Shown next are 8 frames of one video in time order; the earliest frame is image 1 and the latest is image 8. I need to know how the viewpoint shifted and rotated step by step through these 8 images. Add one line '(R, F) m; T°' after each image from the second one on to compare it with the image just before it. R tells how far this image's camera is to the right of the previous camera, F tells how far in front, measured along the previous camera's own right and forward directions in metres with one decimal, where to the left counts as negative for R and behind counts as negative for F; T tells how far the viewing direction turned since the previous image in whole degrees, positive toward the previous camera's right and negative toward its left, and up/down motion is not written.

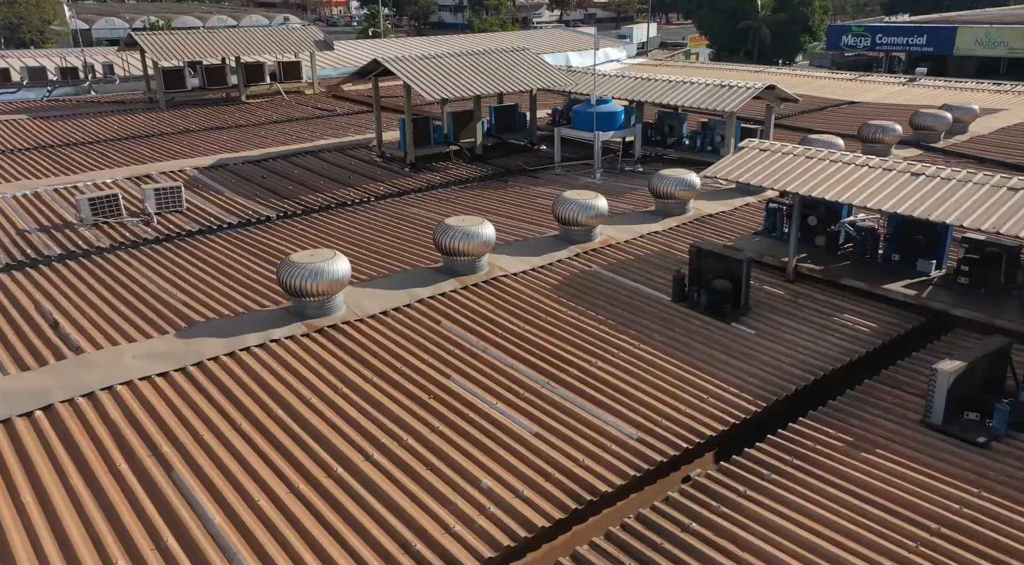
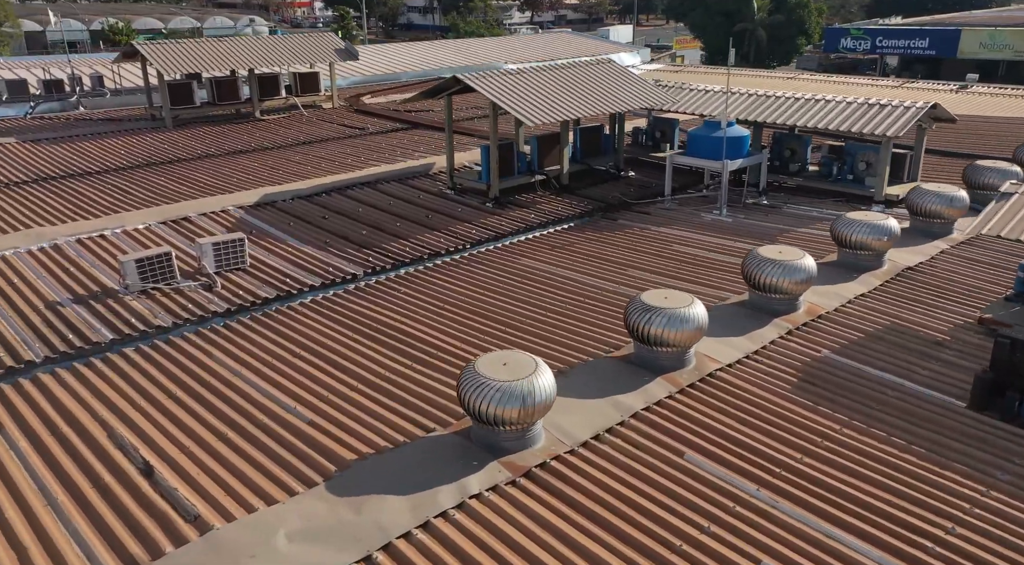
(-2.4, +2.5) m; +2°
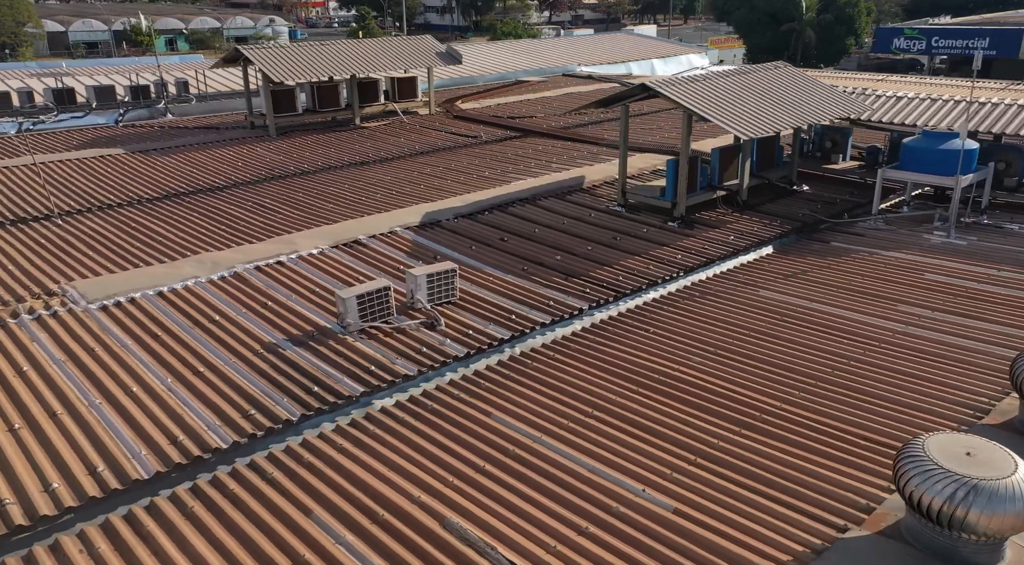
(-2.9, +1.2) m; -1°
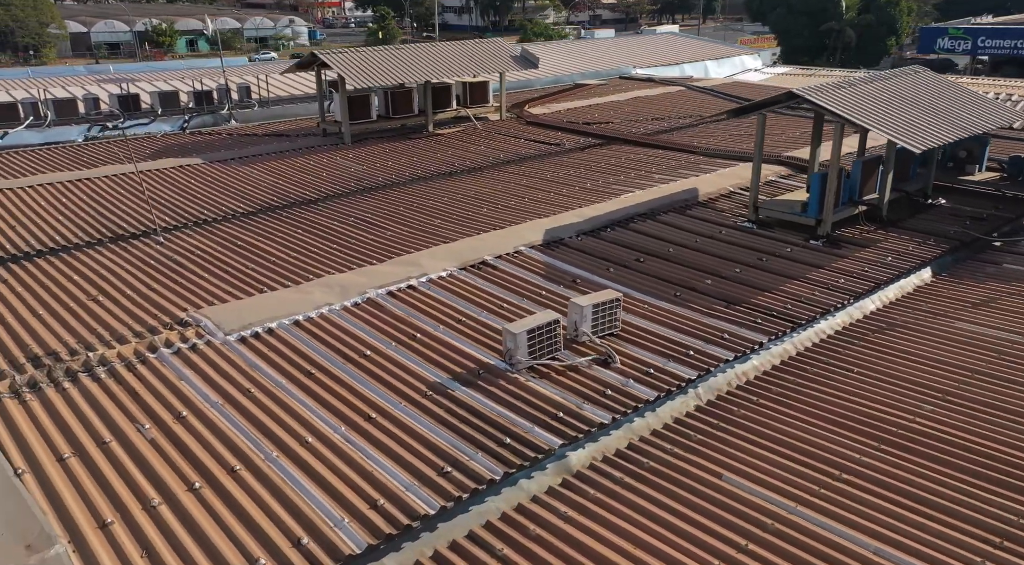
(-1.8, +0.9) m; -1°
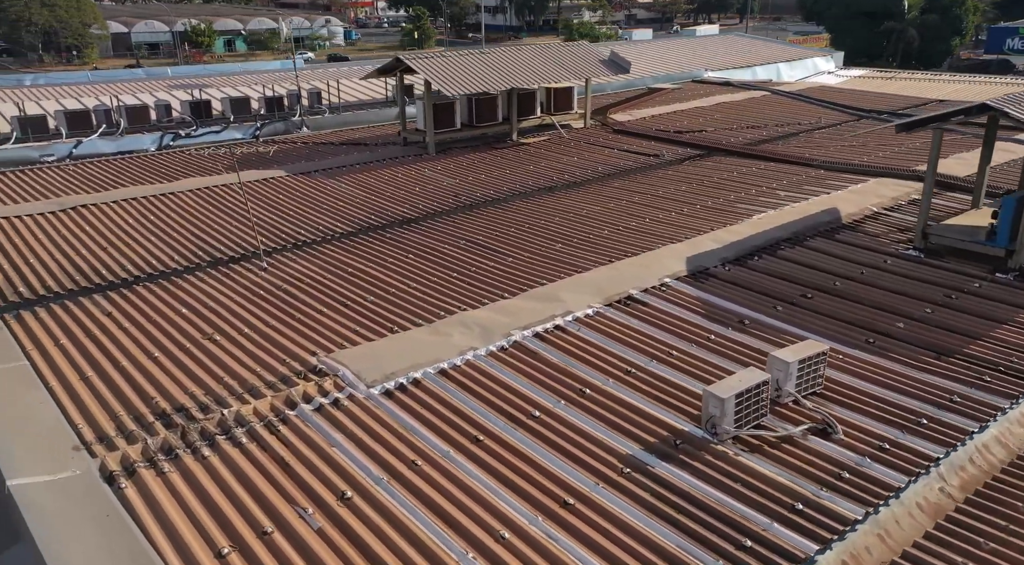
(-1.5, +1.2) m; -2°
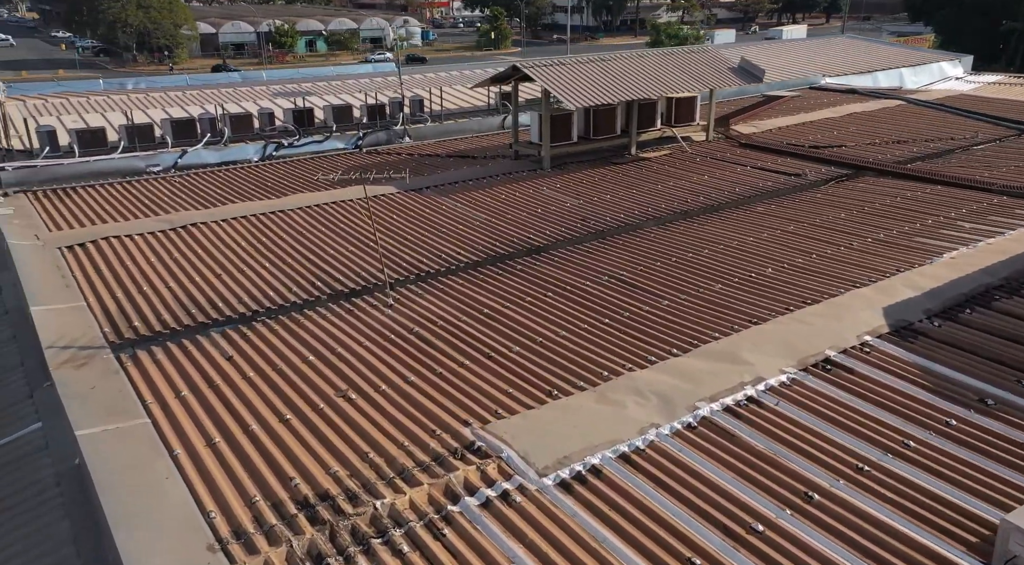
(-1.2, +1.4) m; -5°
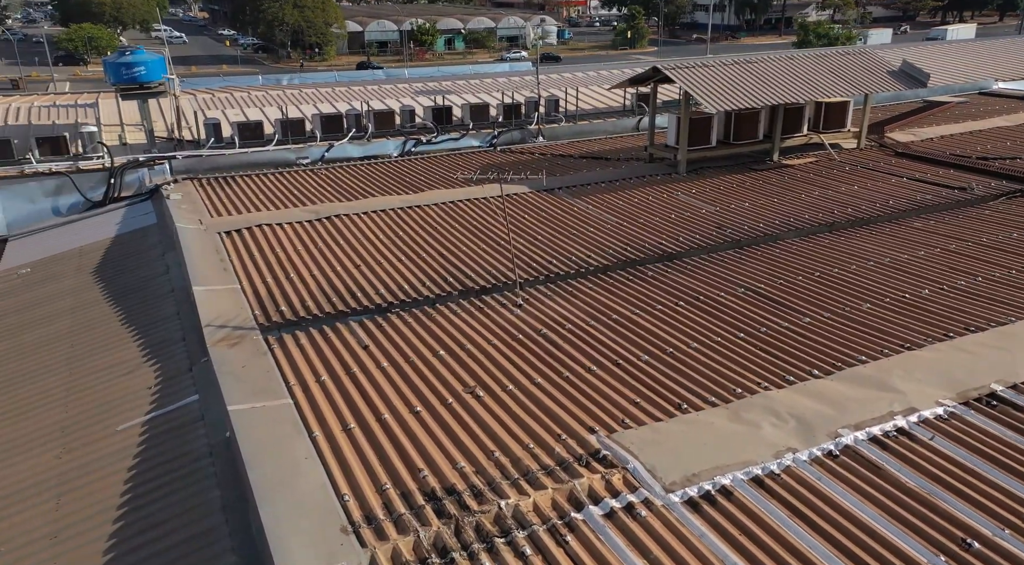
(-0.1, 0.0) m; -9°
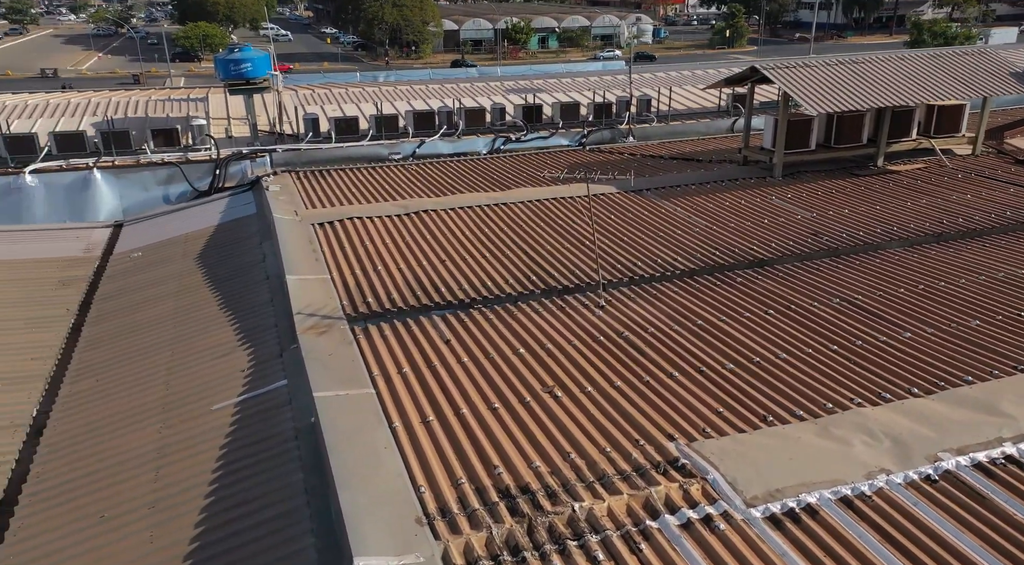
(0.0, +0.1) m; -6°
